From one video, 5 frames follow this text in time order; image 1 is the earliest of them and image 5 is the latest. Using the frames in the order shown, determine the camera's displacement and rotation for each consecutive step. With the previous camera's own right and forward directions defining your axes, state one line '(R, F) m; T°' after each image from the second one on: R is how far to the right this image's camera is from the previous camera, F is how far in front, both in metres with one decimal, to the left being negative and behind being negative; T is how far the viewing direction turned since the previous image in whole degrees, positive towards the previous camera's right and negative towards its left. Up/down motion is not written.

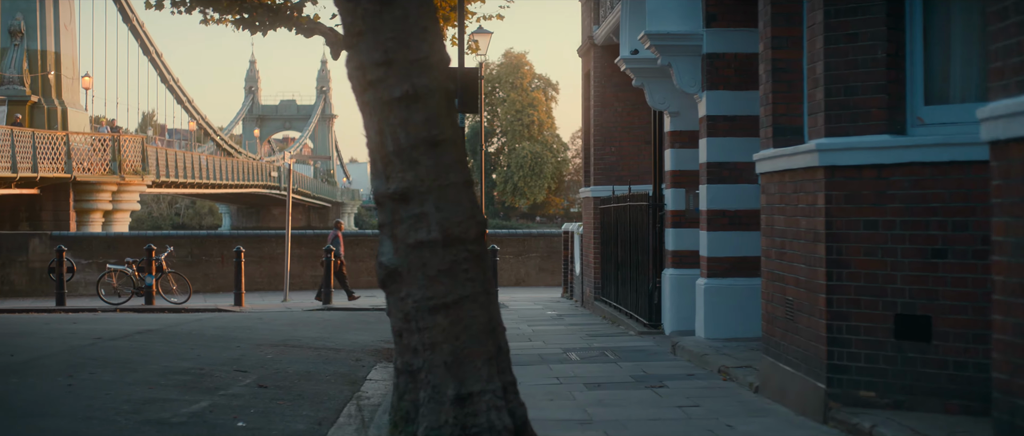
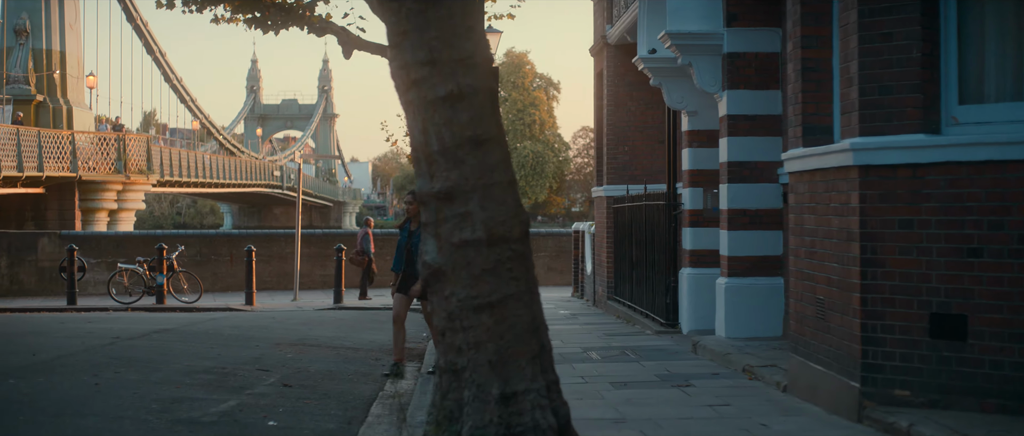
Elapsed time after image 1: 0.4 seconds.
(-0.2, 0.0) m; 0°
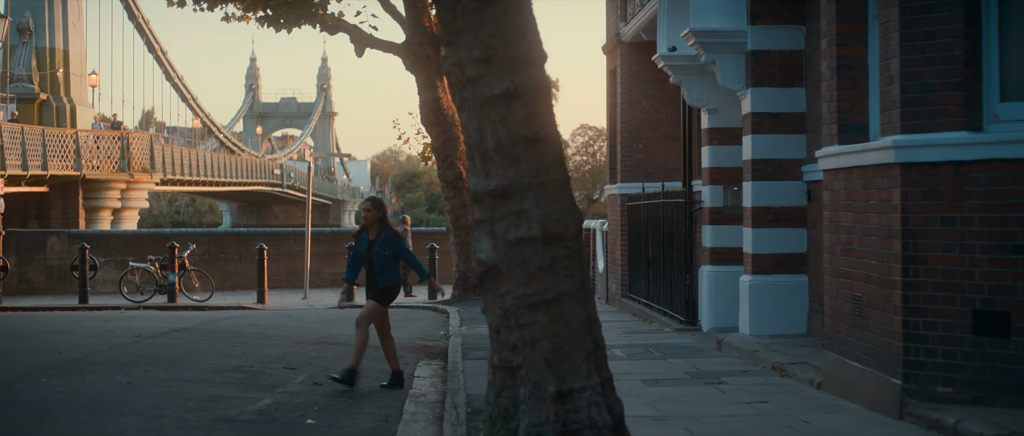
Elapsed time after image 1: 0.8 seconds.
(-0.2, 0.0) m; 0°
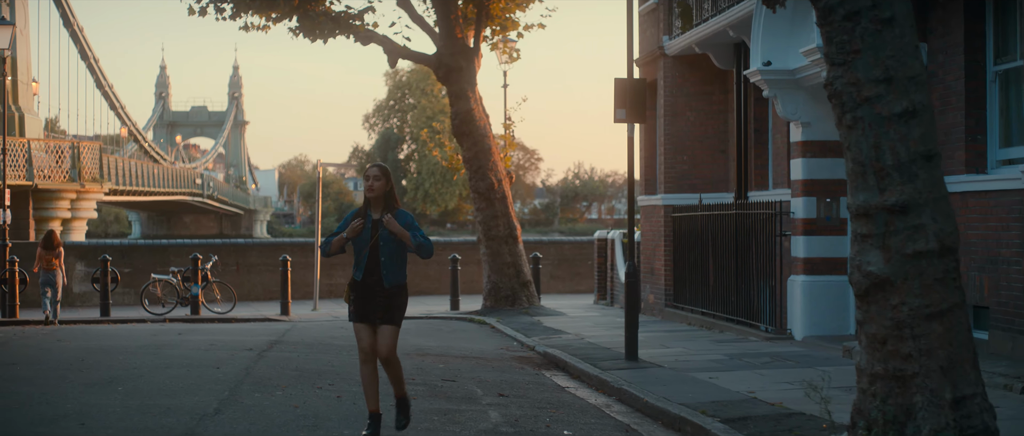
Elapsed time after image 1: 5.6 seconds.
(-2.0, 0.0) m; +4°
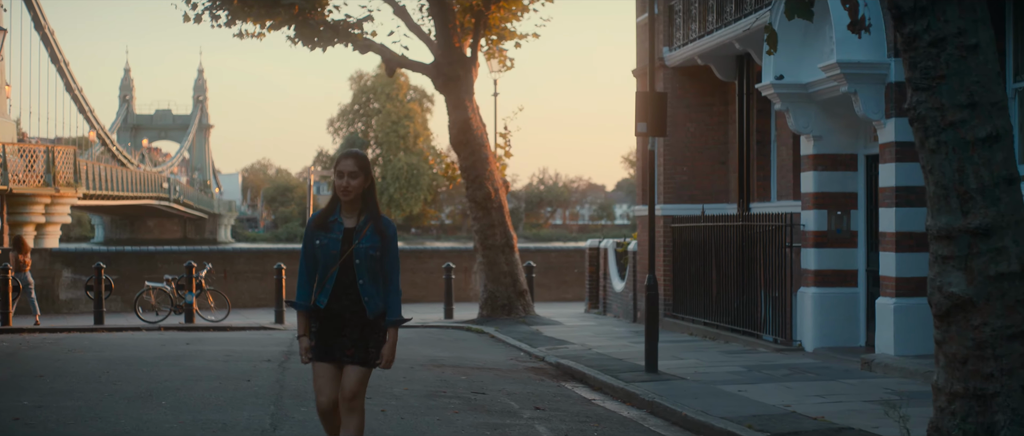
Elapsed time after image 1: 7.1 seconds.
(-0.5, 0.0) m; +2°
